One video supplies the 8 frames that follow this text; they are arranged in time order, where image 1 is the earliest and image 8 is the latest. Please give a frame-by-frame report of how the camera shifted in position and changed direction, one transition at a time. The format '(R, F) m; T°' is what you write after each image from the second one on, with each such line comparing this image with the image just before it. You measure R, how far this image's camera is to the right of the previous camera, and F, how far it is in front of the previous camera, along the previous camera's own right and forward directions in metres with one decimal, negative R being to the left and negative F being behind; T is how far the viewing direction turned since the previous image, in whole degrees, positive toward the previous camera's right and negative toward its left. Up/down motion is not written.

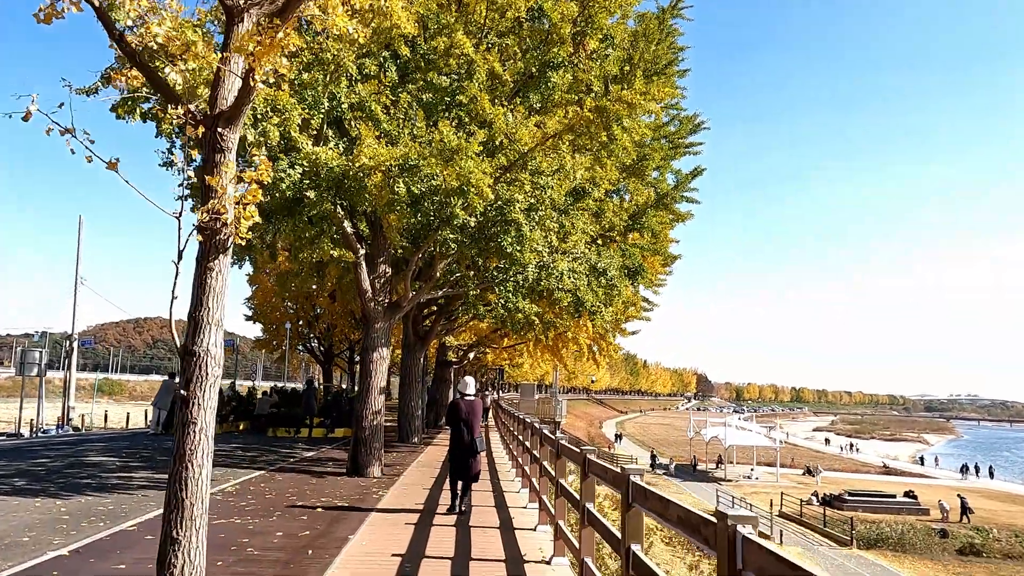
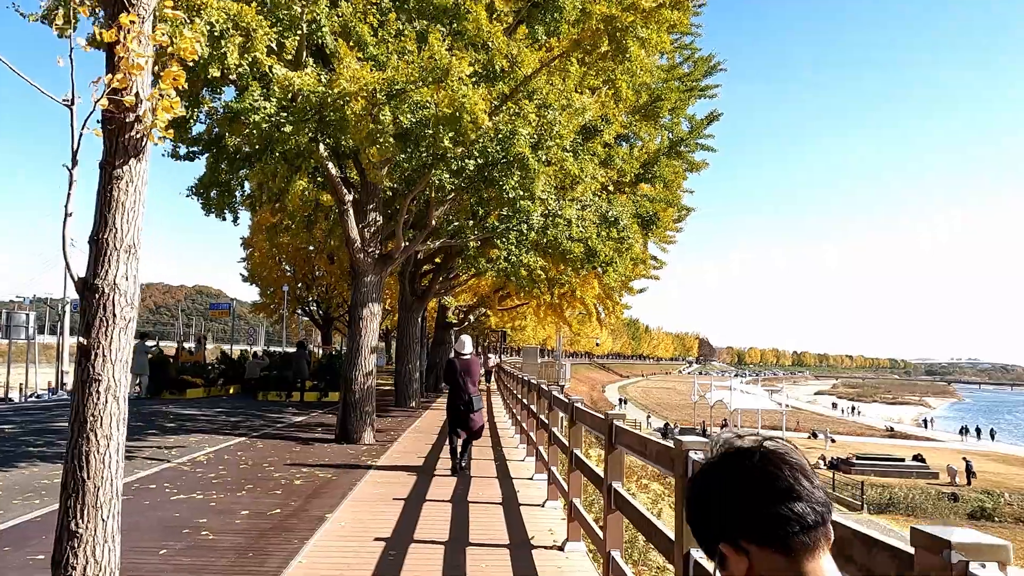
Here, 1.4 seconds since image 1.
(0.0, +1.4) m; 0°
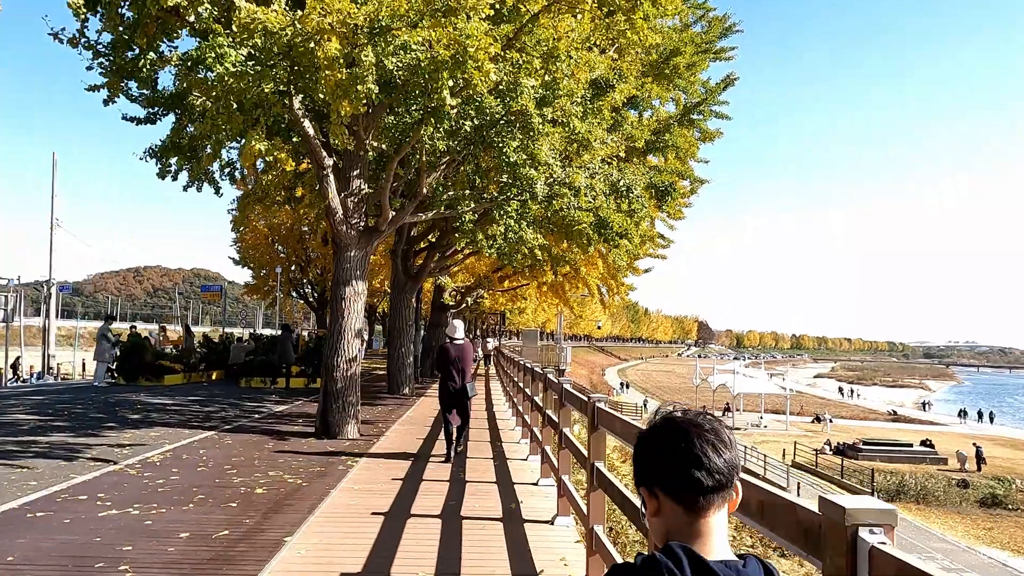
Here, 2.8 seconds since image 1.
(0.0, +1.5) m; 0°
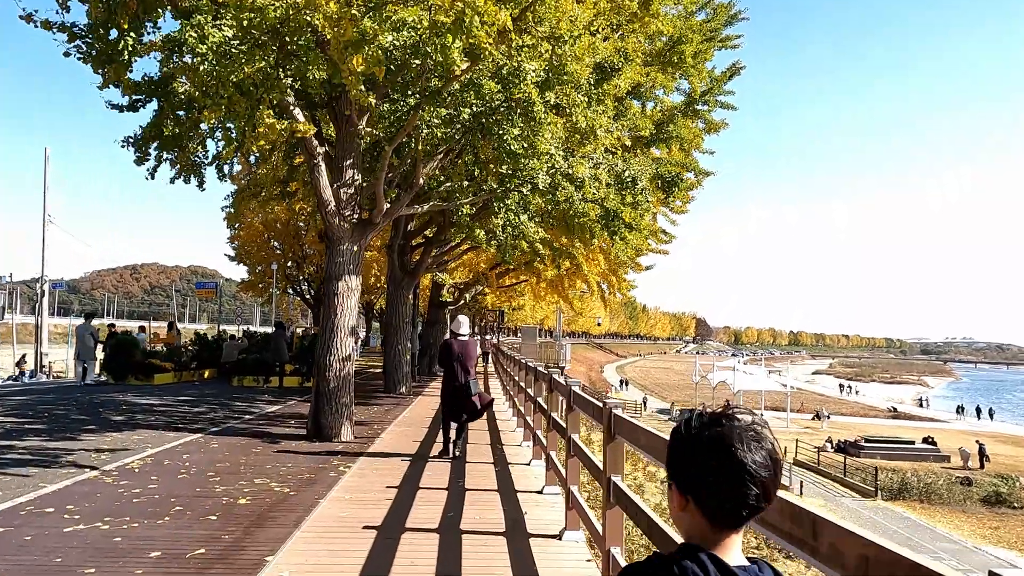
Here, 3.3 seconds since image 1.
(0.0, +0.6) m; 0°
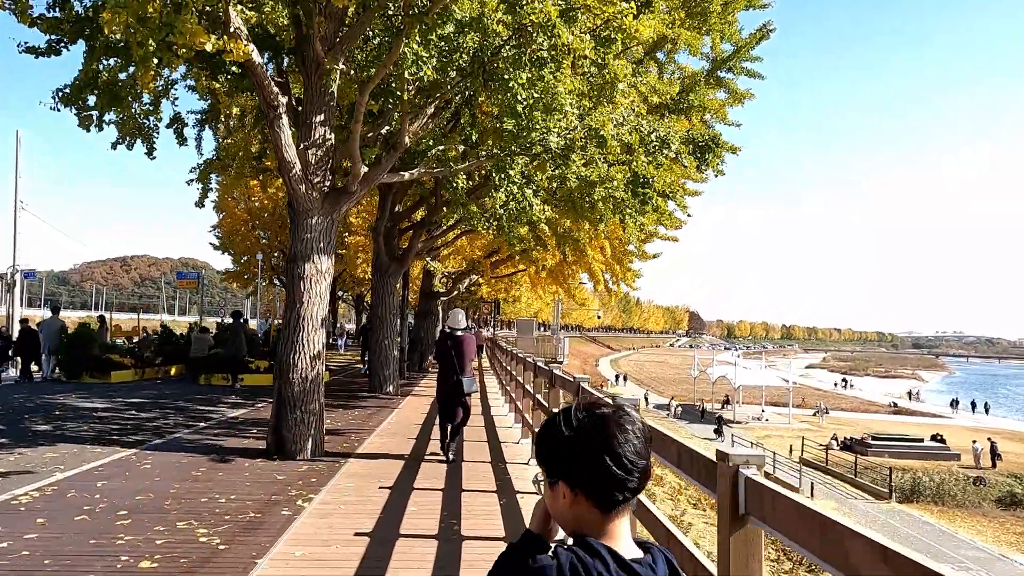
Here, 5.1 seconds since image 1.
(-0.2, +2.1) m; +1°
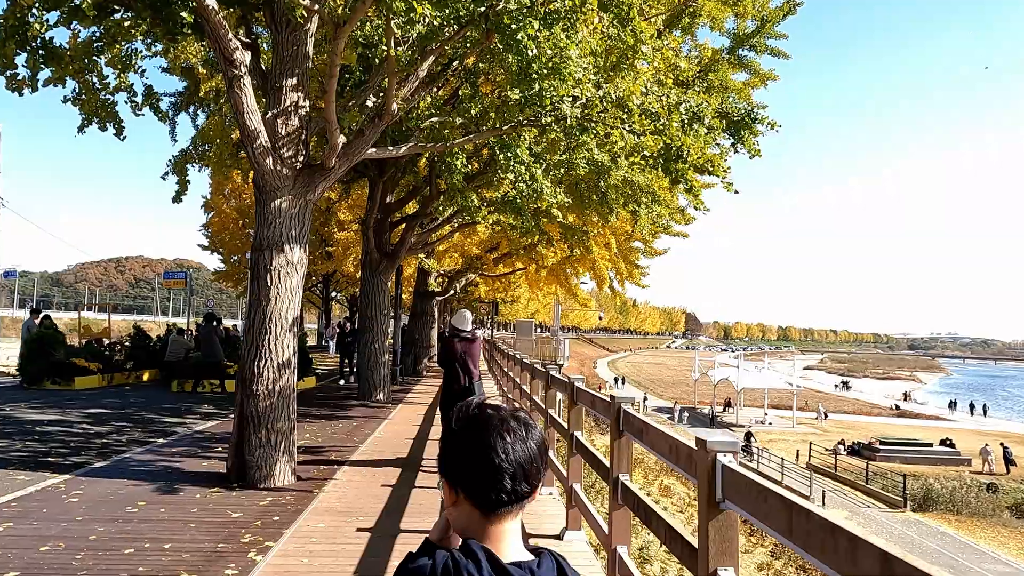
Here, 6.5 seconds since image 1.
(-0.1, +1.5) m; 0°
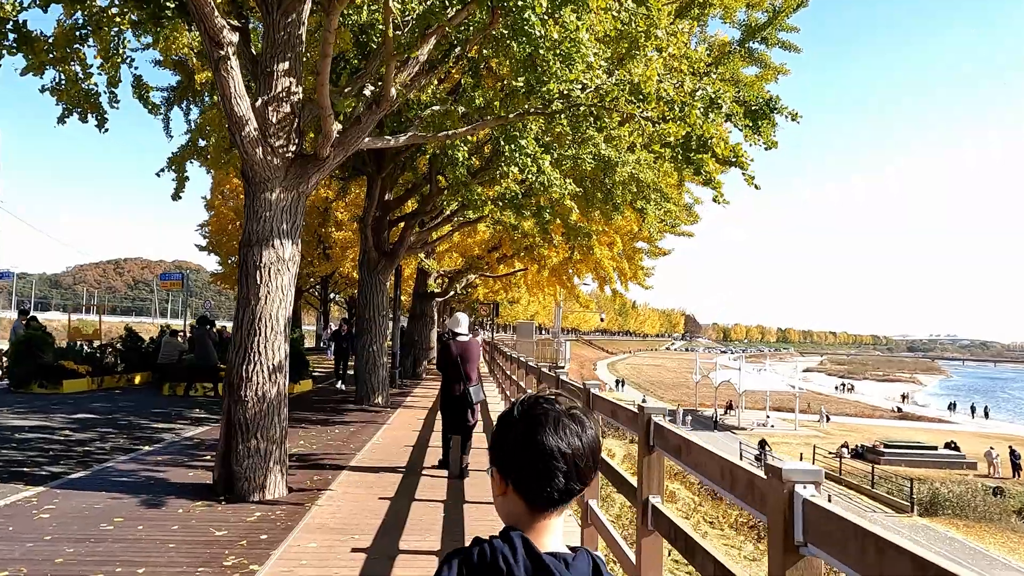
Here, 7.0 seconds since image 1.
(-0.1, +0.5) m; 0°
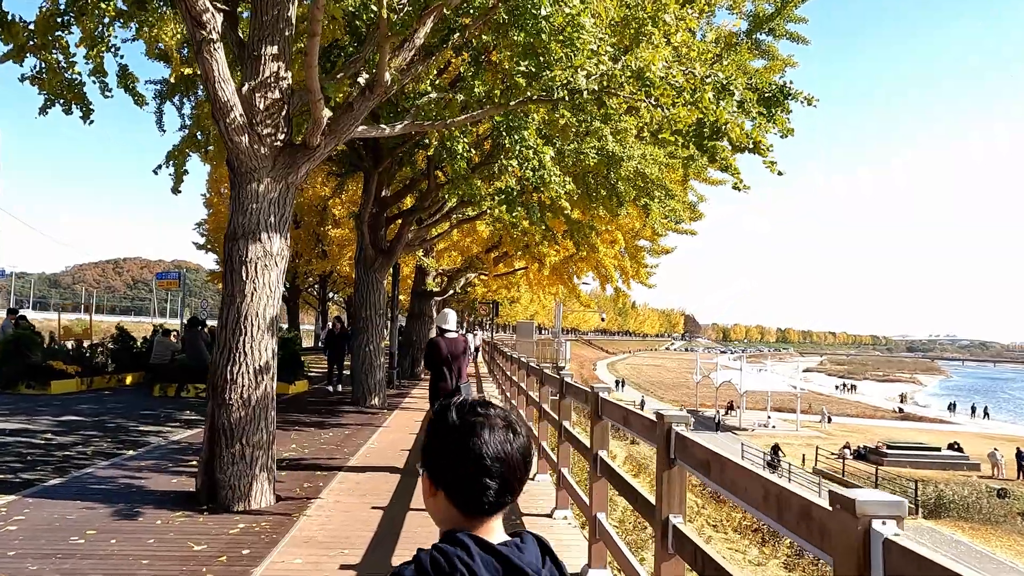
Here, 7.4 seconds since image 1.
(0.0, +0.4) m; 0°
